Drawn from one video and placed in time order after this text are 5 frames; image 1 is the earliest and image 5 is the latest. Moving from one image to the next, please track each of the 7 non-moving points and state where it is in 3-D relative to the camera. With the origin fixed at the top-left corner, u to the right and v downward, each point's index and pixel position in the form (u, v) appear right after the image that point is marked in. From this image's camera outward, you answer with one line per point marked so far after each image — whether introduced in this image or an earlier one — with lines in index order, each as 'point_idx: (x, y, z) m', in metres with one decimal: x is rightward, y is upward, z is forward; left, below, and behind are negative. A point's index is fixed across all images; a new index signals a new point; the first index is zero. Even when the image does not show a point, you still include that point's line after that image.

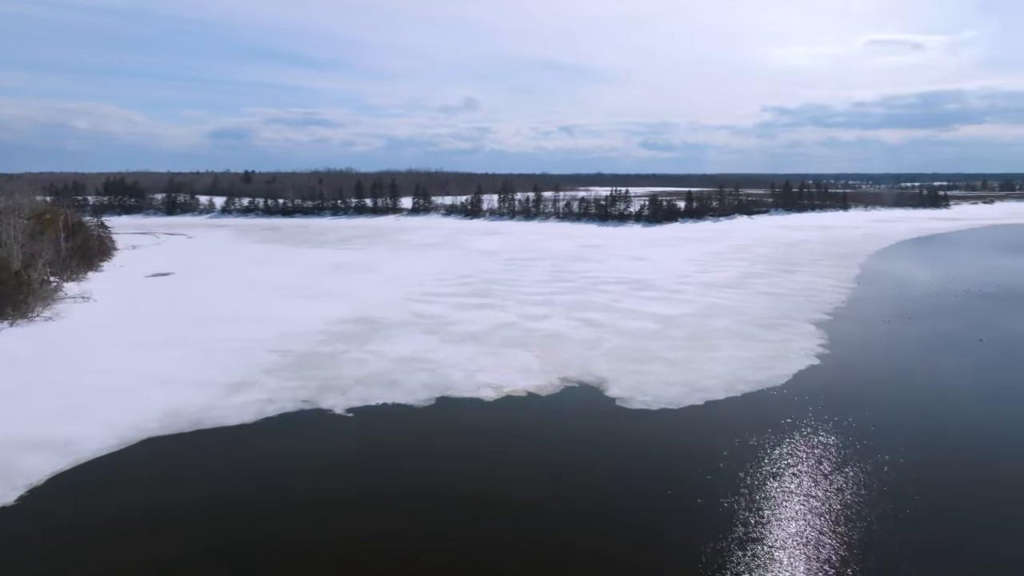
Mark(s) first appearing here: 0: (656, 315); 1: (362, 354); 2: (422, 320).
0: (+3.3, -0.6, +16.3) m
1: (-2.7, -1.2, +12.8) m
2: (-2.0, -0.8, +15.9) m
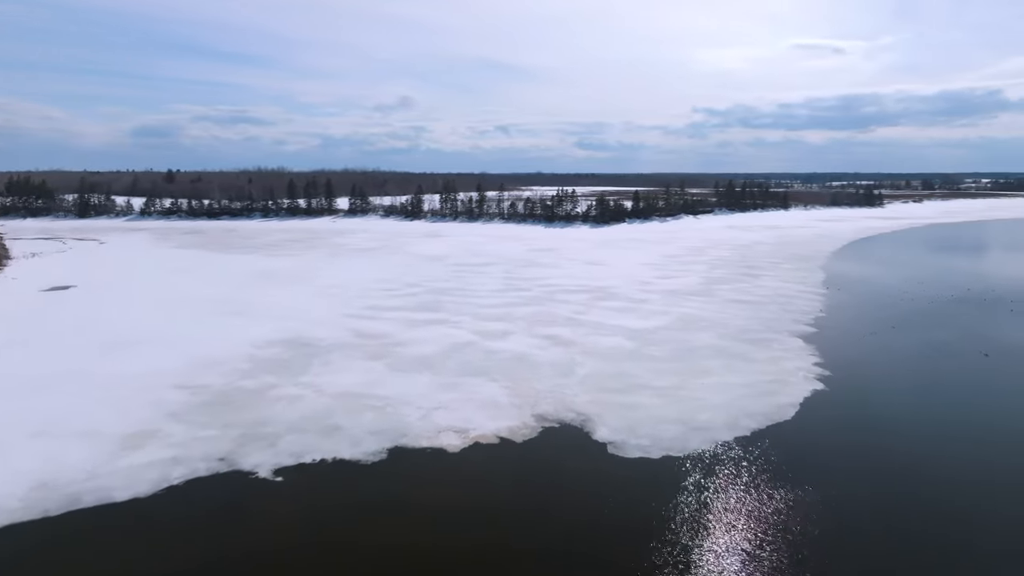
0: (+2.4, -0.9, +14.7) m
1: (-3.3, -1.6, +10.7) m
2: (-2.8, -1.1, +13.8) m
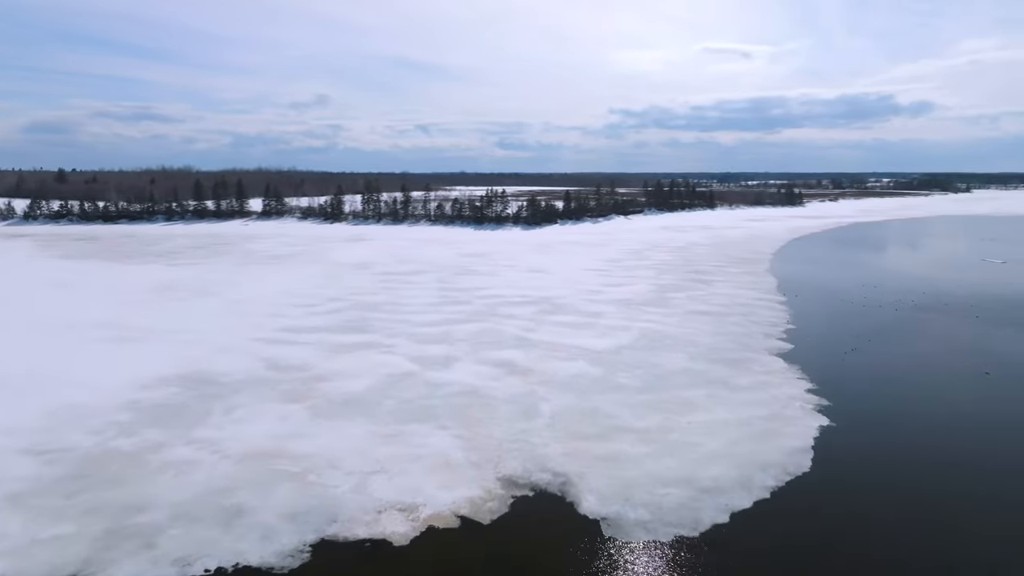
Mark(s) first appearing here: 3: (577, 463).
0: (+1.4, -1.2, +12.9) m
1: (-3.8, -1.9, +8.3) m
2: (-3.7, -1.4, +11.5) m
3: (+0.7, -2.0, +8.0) m
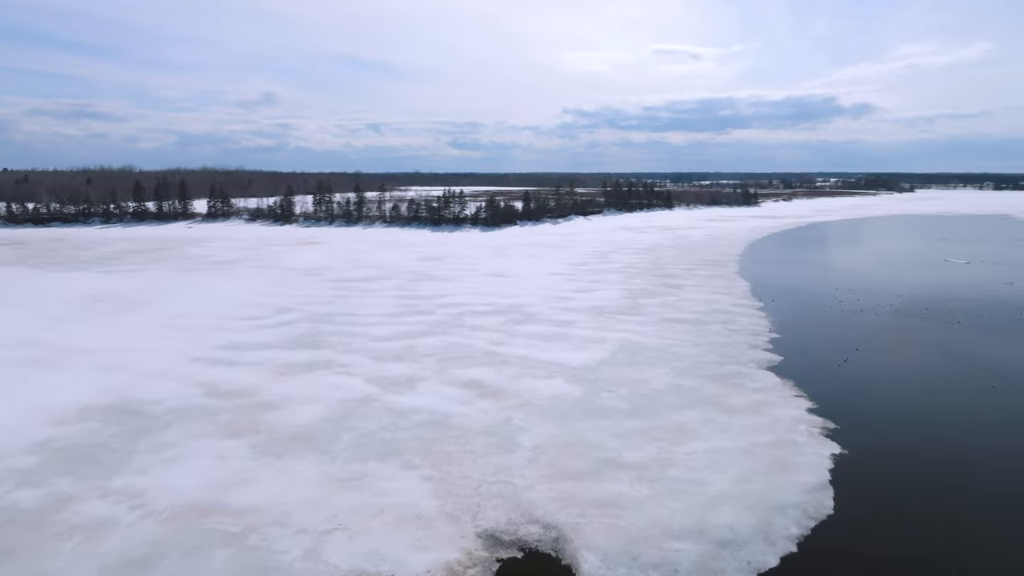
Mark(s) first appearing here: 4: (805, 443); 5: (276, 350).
0: (+0.9, -1.3, +11.8) m
1: (-4.0, -2.2, +6.9) m
2: (-4.1, -1.7, +10.0) m
3: (+0.6, -2.1, +6.9) m
4: (+3.5, -1.9, +8.6) m
5: (-4.4, -1.1, +13.2) m
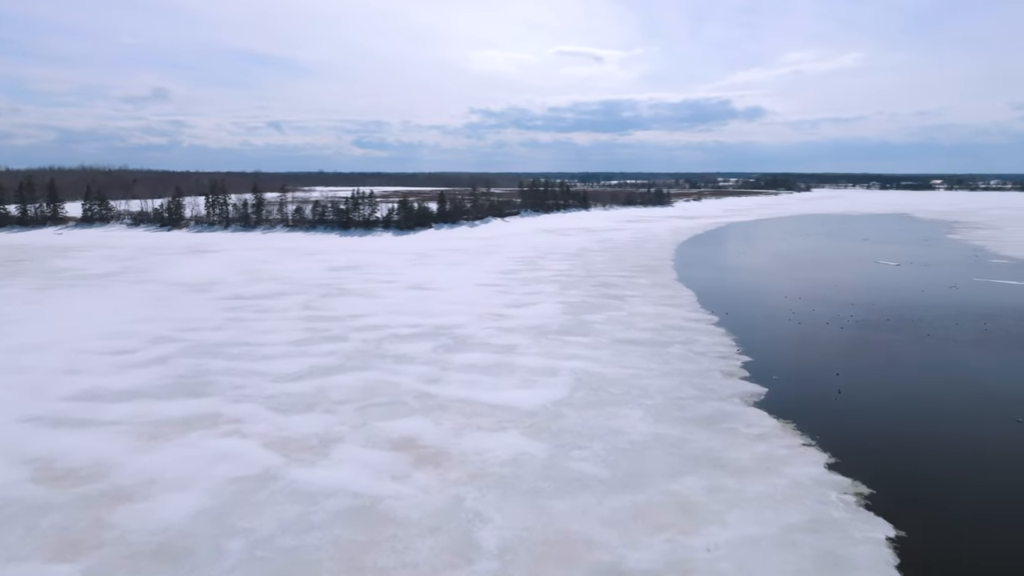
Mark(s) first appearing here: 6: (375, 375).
0: (+0.1, -1.7, +9.5) m
1: (-4.1, -2.6, +4.1) m
2: (-4.6, -2.1, +7.2) m
3: (+0.4, -2.5, +4.6) m
4: (+3.1, -2.2, +6.7) m
5: (-5.3, -1.6, +10.3) m
6: (-2.2, -1.4, +11.5) m
